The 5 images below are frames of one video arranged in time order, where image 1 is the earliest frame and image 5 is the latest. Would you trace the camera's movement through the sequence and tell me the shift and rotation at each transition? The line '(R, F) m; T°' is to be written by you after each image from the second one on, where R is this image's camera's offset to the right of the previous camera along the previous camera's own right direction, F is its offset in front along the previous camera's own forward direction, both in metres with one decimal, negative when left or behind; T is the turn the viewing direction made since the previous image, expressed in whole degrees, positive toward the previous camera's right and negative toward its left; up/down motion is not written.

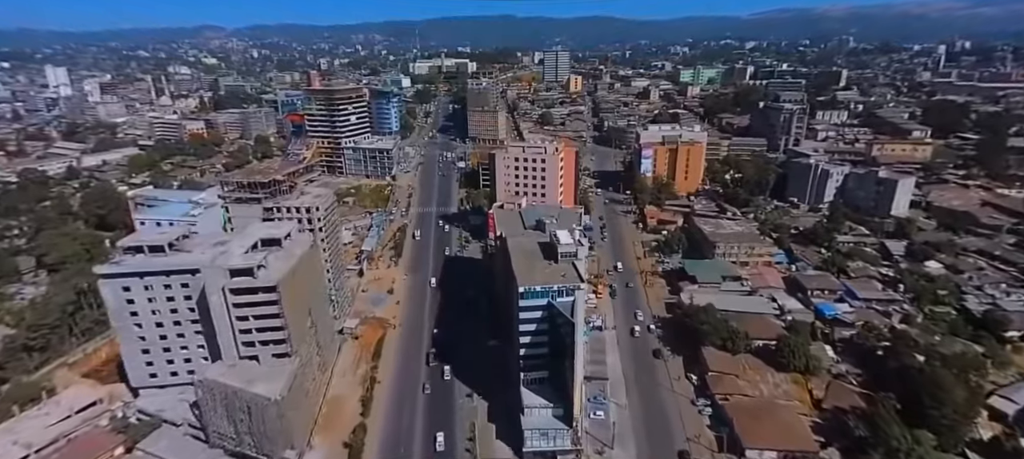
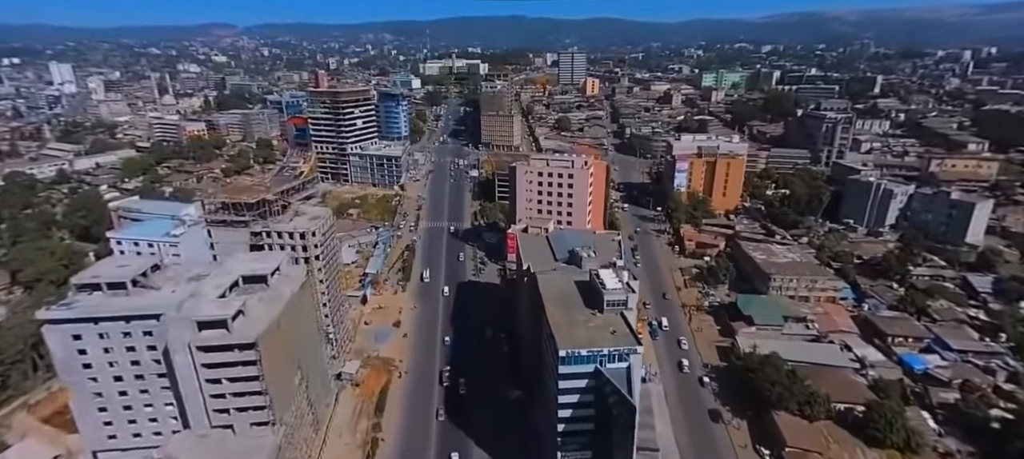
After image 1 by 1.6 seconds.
(-1.3, +5.1) m; -1°
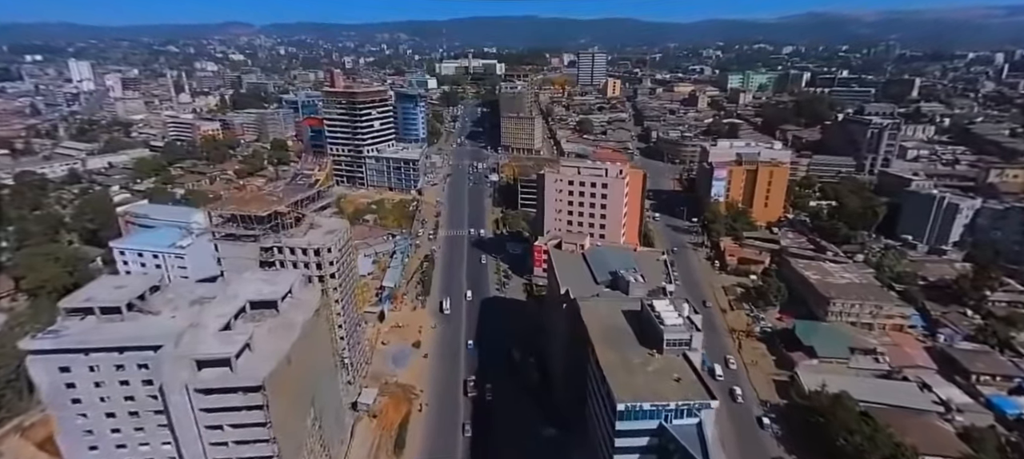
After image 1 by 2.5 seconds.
(-1.3, +2.9) m; -1°
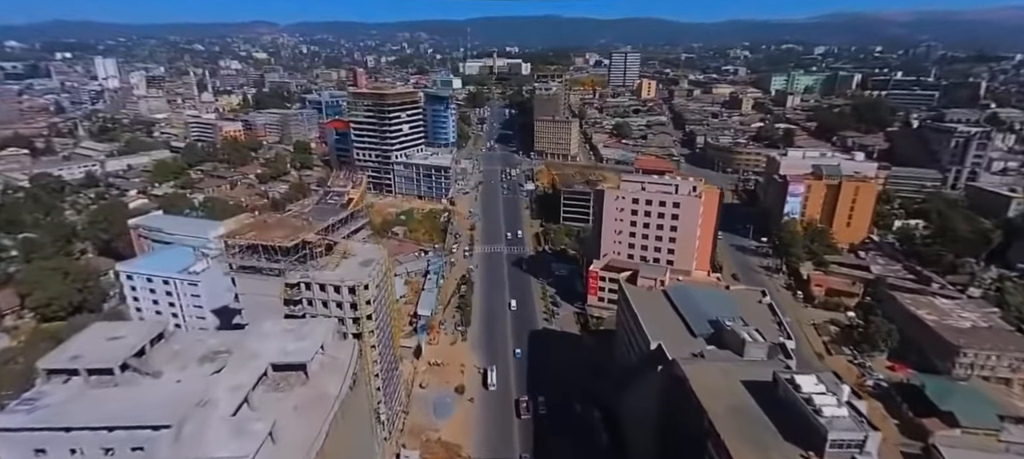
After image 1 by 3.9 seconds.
(-2.6, +4.7) m; -2°
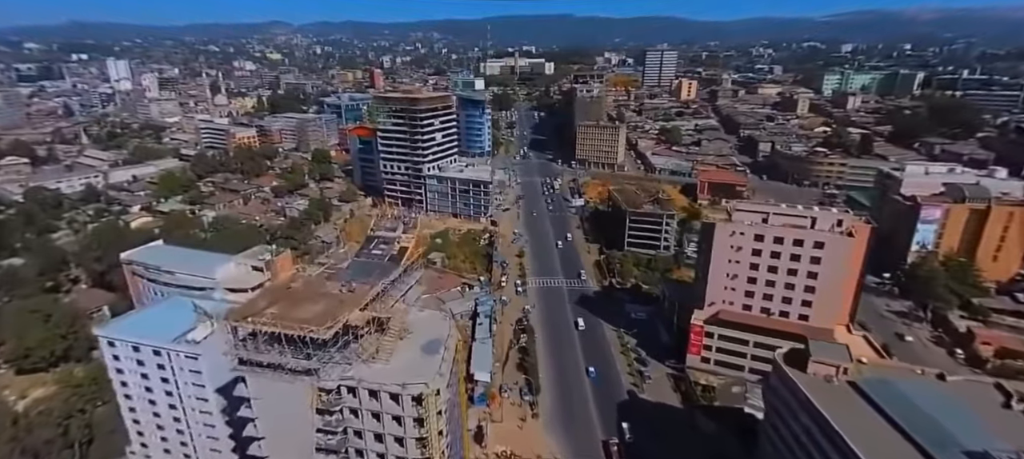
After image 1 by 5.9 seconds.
(-3.9, +7.2) m; -1°
